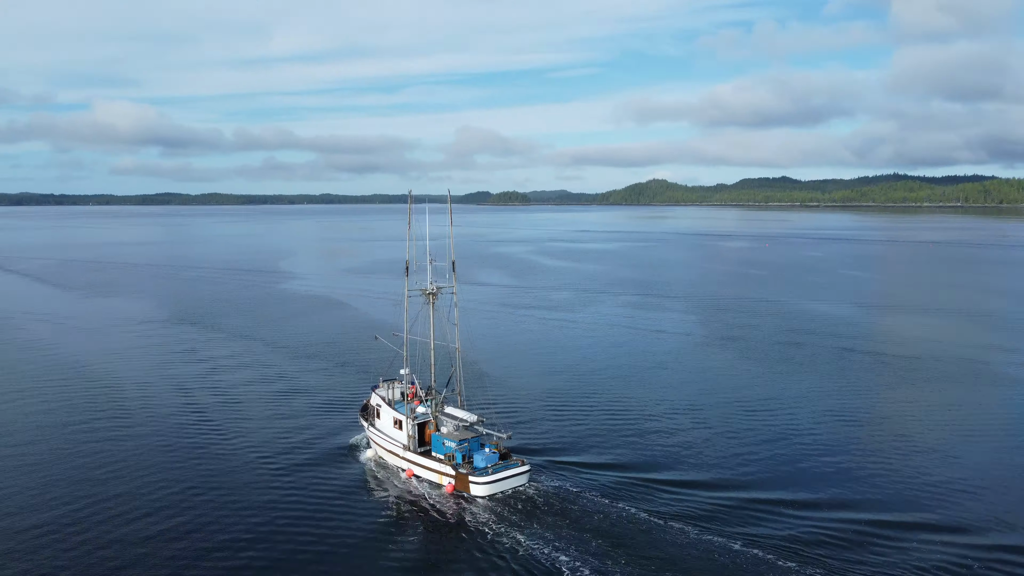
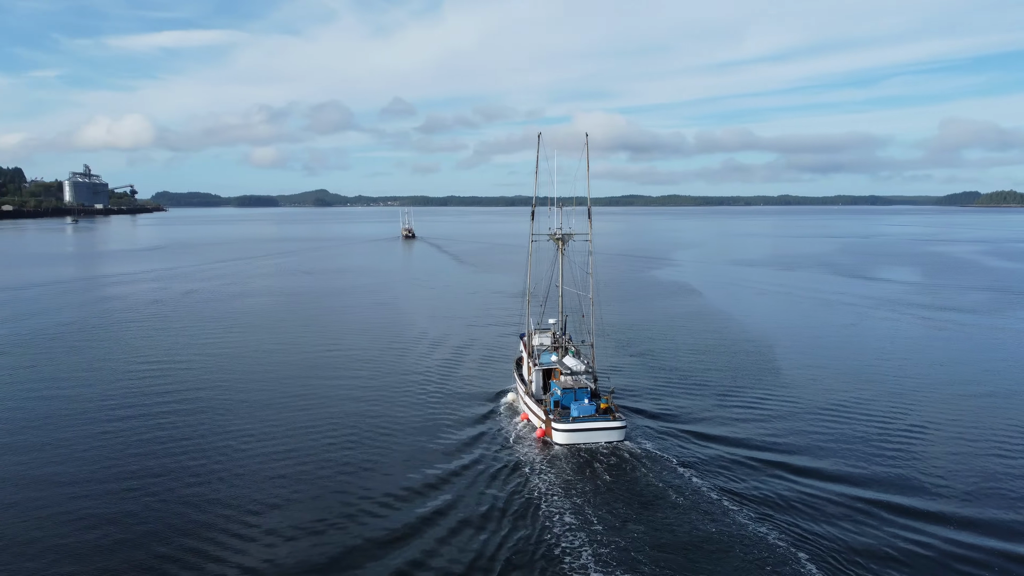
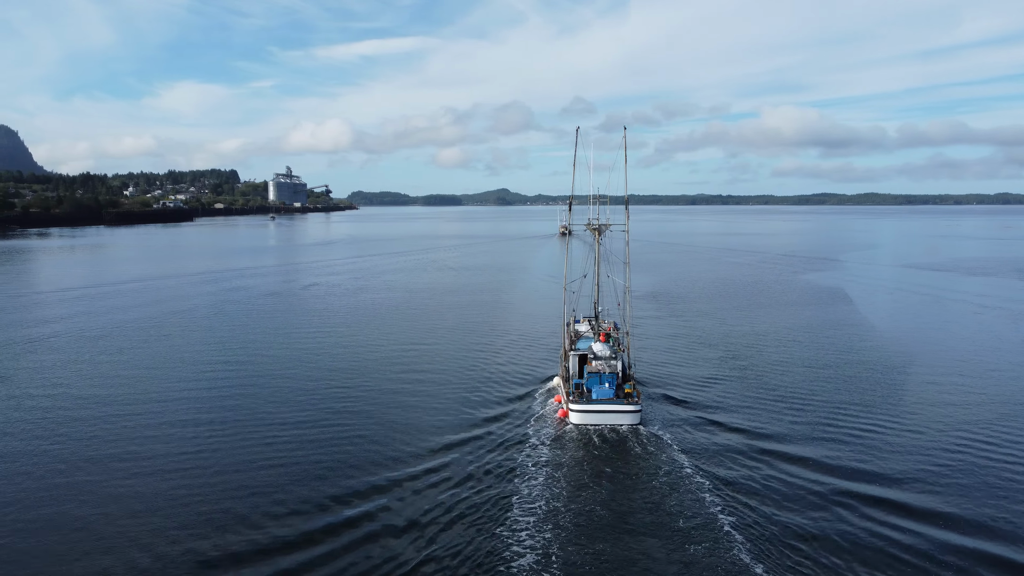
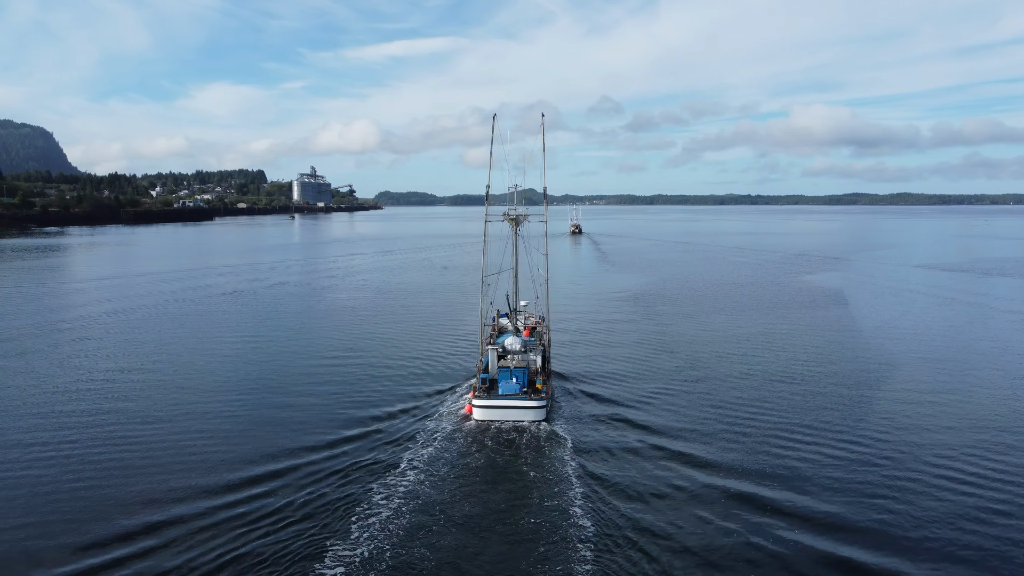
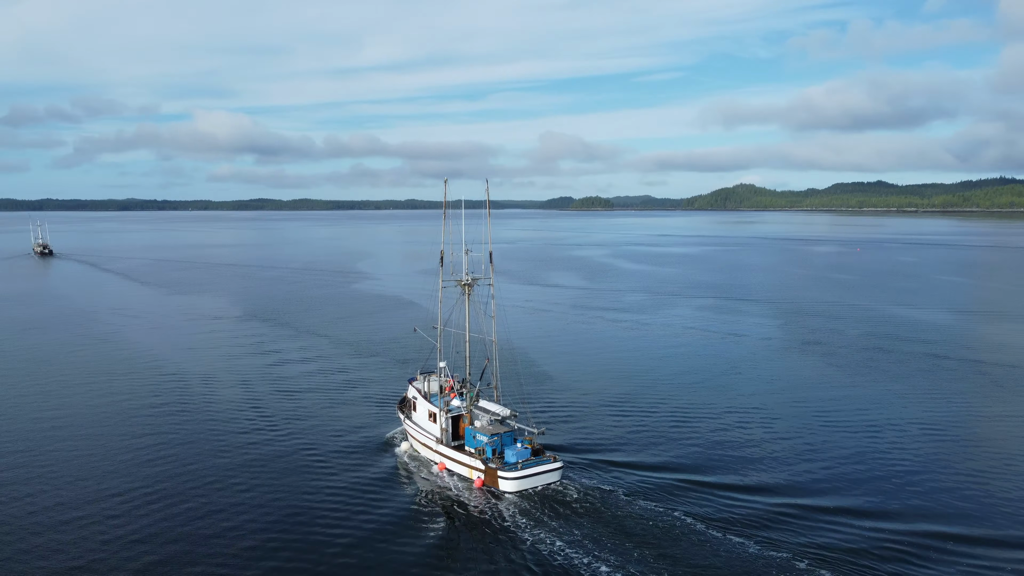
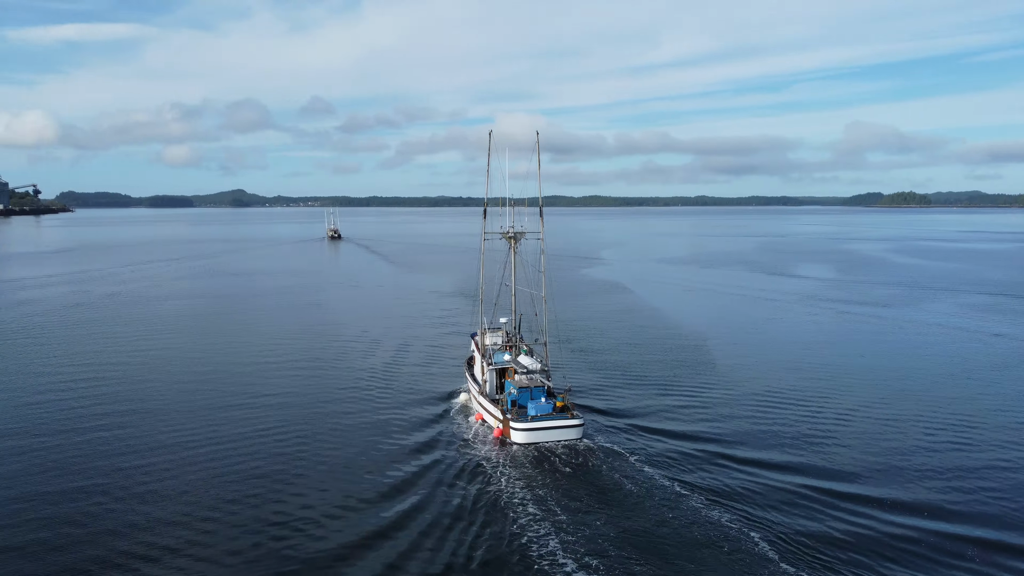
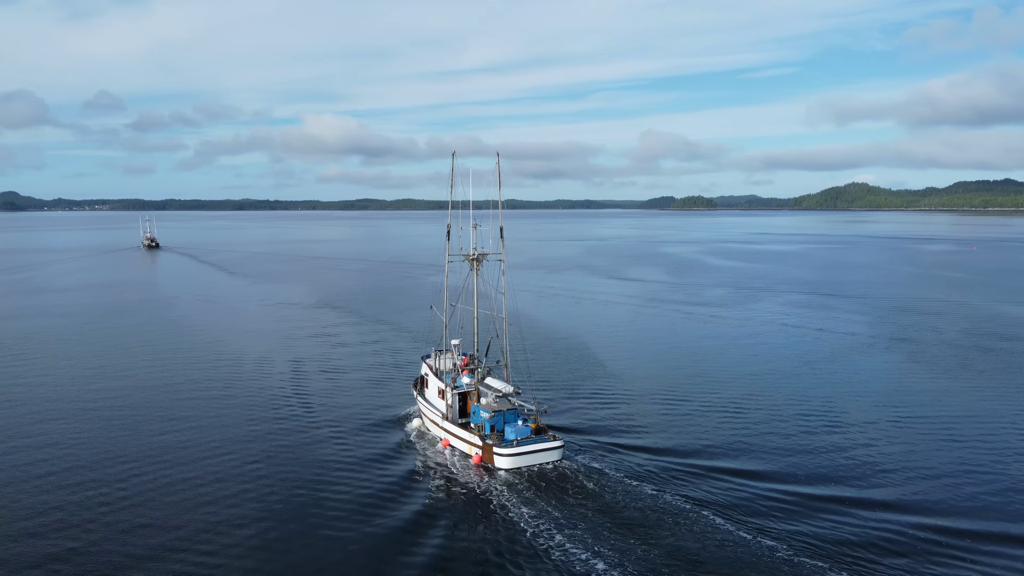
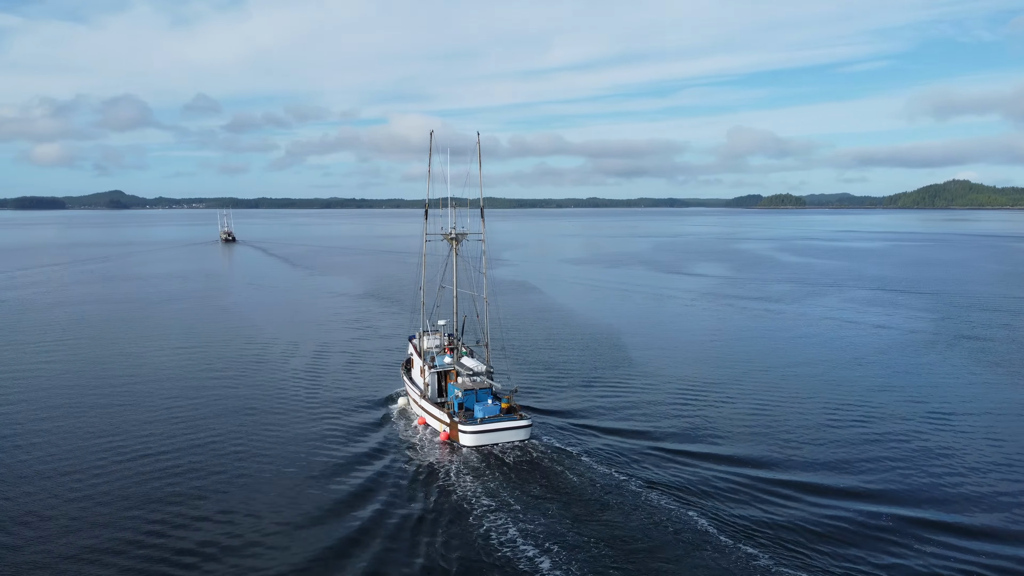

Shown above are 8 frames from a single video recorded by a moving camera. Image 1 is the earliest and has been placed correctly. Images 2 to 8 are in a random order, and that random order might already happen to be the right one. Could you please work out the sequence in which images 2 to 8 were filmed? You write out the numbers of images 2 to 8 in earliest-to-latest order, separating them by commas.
5, 7, 8, 6, 2, 3, 4
